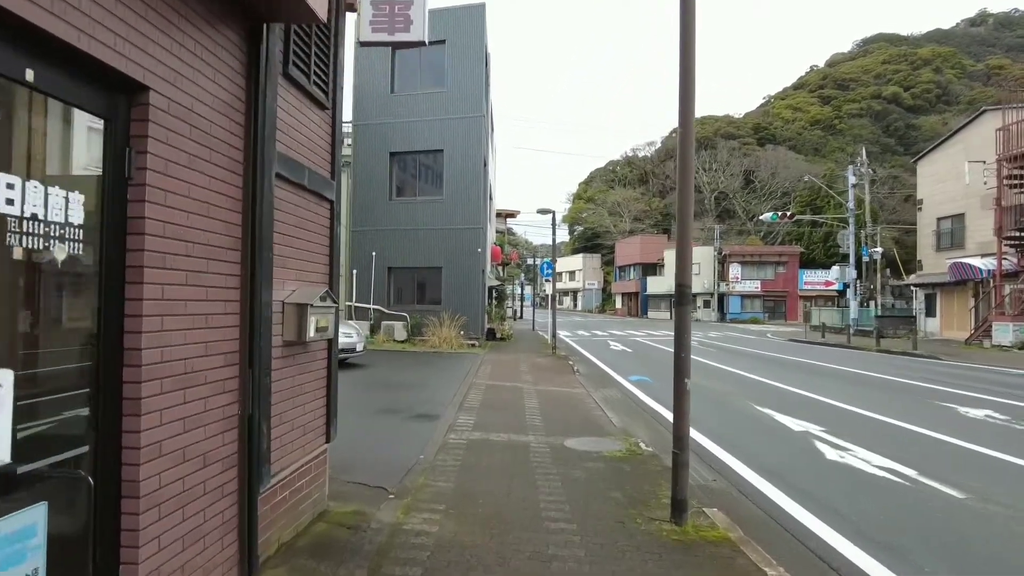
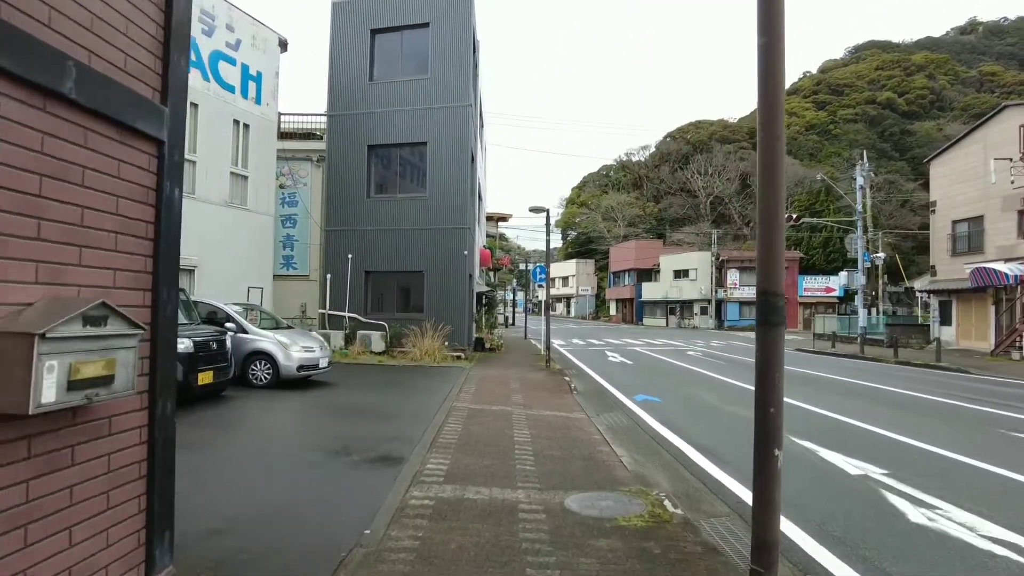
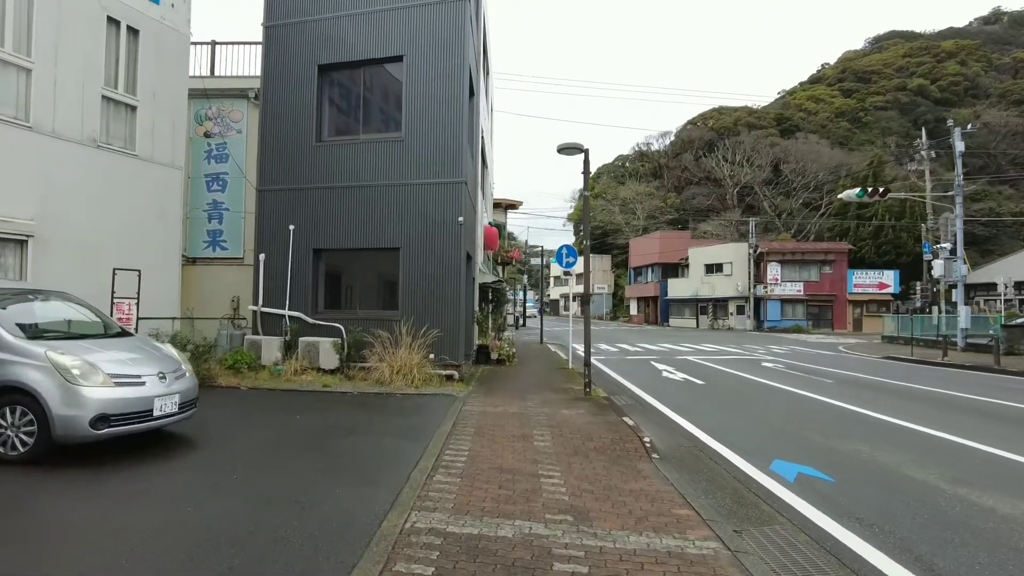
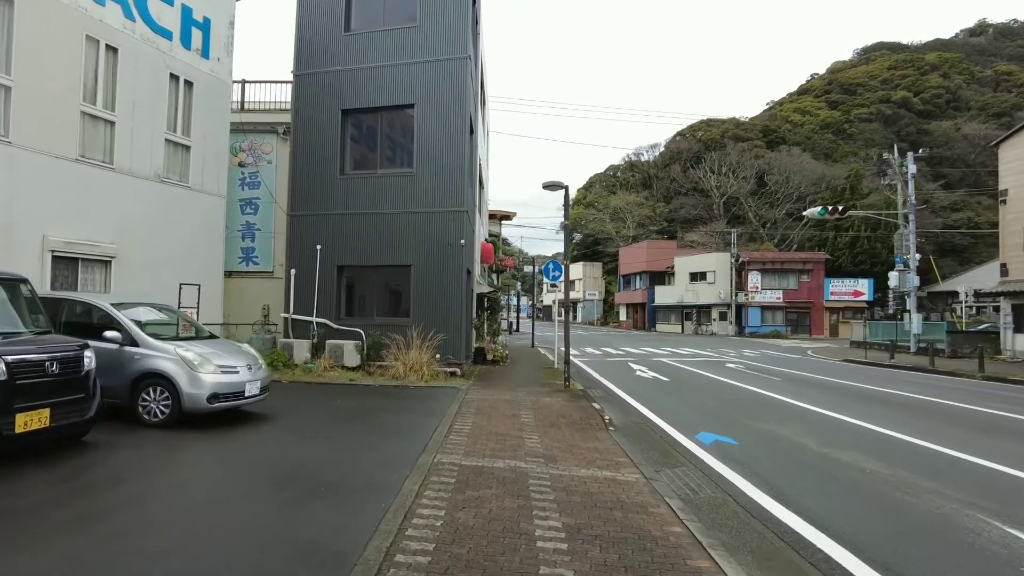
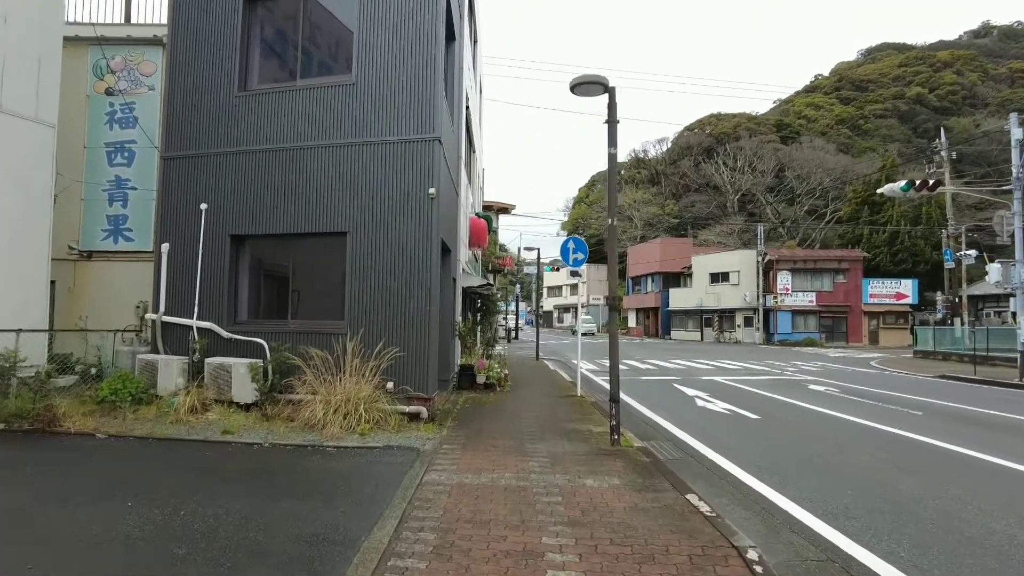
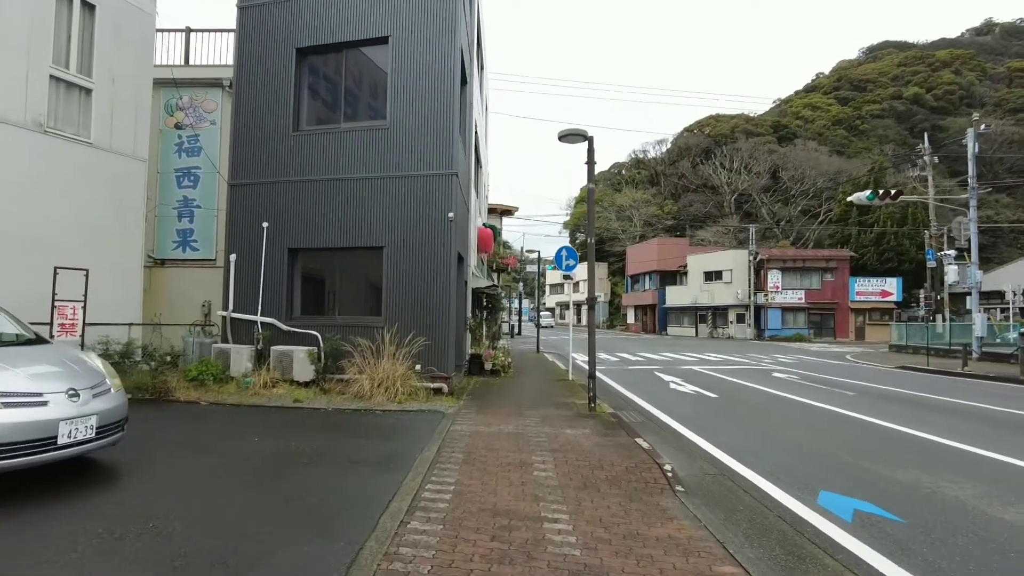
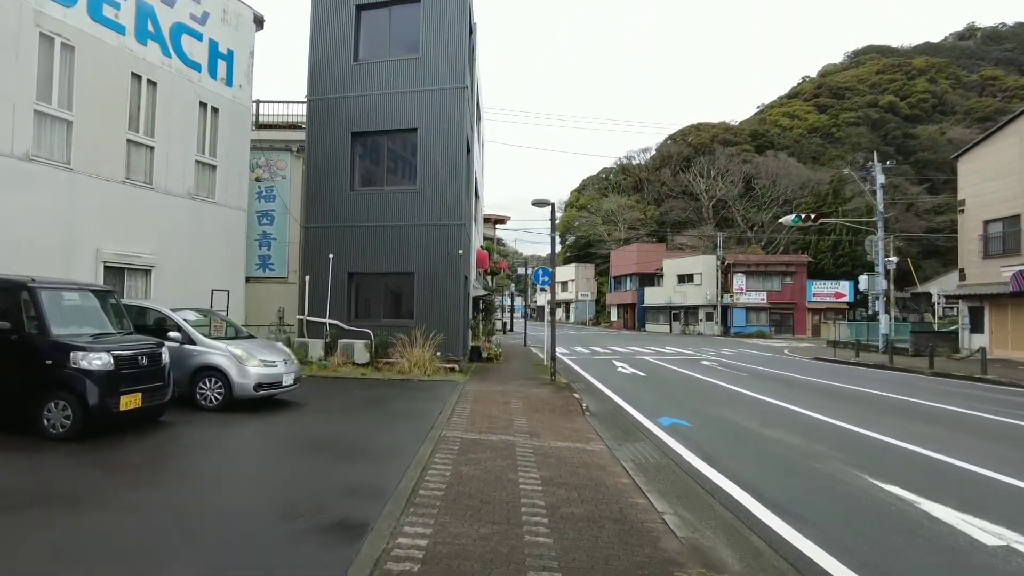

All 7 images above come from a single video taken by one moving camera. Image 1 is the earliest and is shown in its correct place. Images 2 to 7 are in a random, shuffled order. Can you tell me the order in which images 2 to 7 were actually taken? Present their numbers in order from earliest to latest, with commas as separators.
2, 7, 4, 3, 6, 5
